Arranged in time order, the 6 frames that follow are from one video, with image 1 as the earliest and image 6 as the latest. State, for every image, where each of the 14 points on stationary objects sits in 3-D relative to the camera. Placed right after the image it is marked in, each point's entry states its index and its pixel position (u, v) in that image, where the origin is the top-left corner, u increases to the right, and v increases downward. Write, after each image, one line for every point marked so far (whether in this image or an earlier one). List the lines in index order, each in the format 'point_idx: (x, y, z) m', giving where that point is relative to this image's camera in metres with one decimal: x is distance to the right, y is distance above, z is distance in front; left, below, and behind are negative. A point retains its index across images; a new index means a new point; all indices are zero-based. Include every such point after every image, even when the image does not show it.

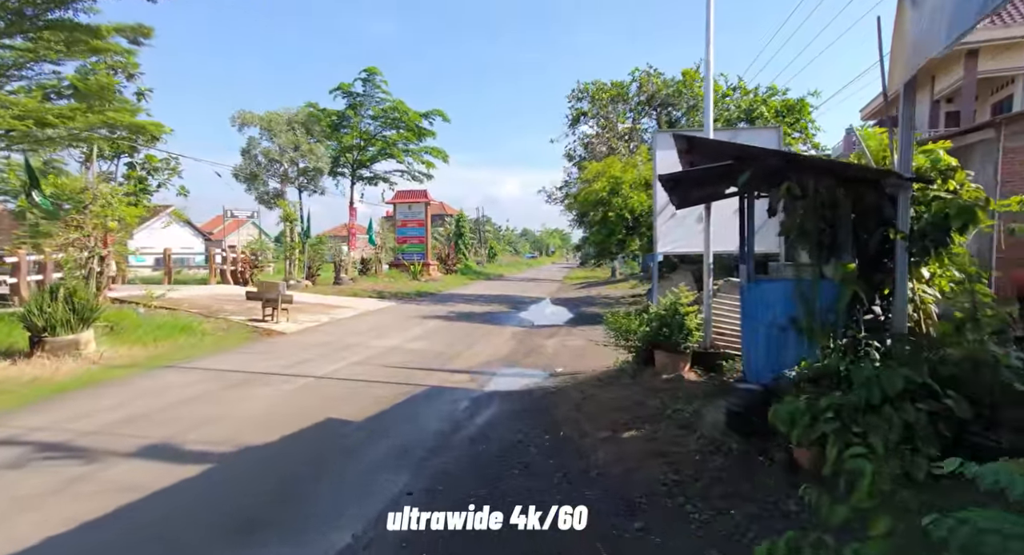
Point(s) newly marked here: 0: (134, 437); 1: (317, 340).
0: (-3.3, -1.4, +5.0) m
1: (-3.7, -1.2, +10.9) m
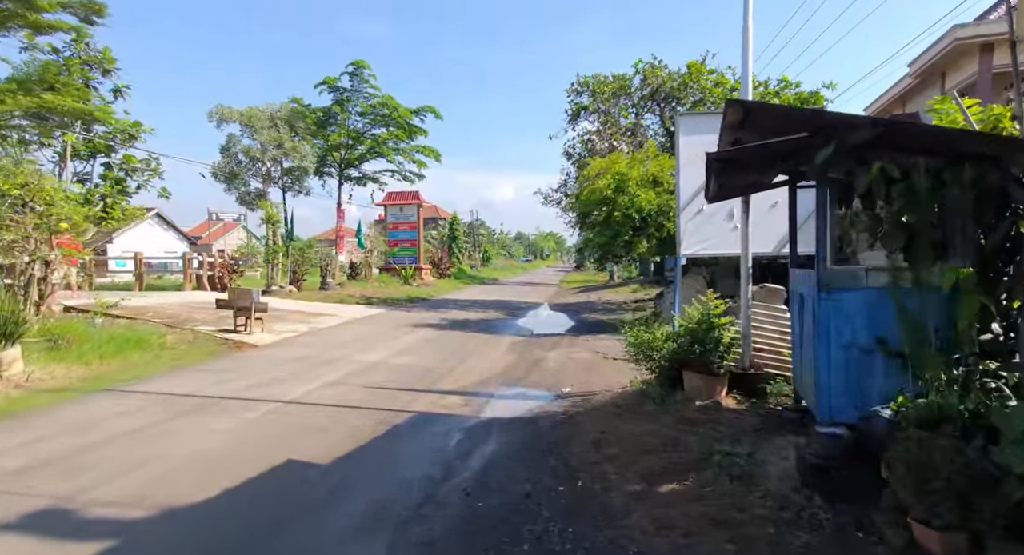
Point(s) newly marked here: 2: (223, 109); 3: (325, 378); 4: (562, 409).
0: (-3.3, -1.5, +3.9) m
1: (-3.7, -1.3, +9.7) m
2: (-9.3, +5.5, +18.3) m
3: (-2.5, -1.4, +7.8) m
4: (+0.6, -1.5, +6.6) m
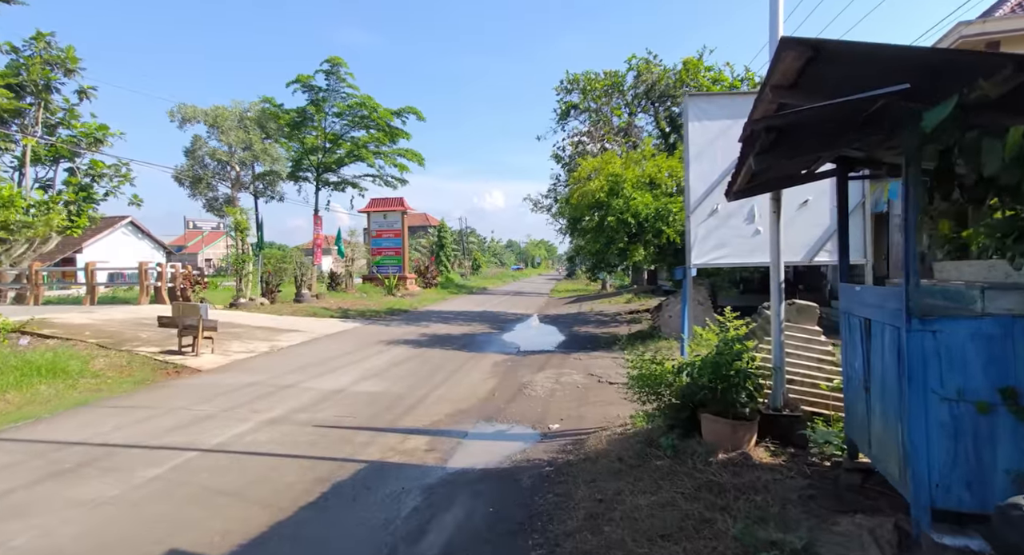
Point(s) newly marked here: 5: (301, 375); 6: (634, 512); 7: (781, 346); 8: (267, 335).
0: (-3.5, -1.6, +2.6) m
1: (-4.0, -1.5, +8.4) m
2: (-9.8, +5.1, +17.1) m
3: (-2.8, -1.5, +6.5) m
4: (+0.3, -1.7, +5.3) m
5: (-3.3, -1.5, +8.8) m
6: (+0.8, -1.5, +3.6) m
7: (+2.2, -0.6, +4.6) m
8: (-5.5, -1.3, +12.7) m
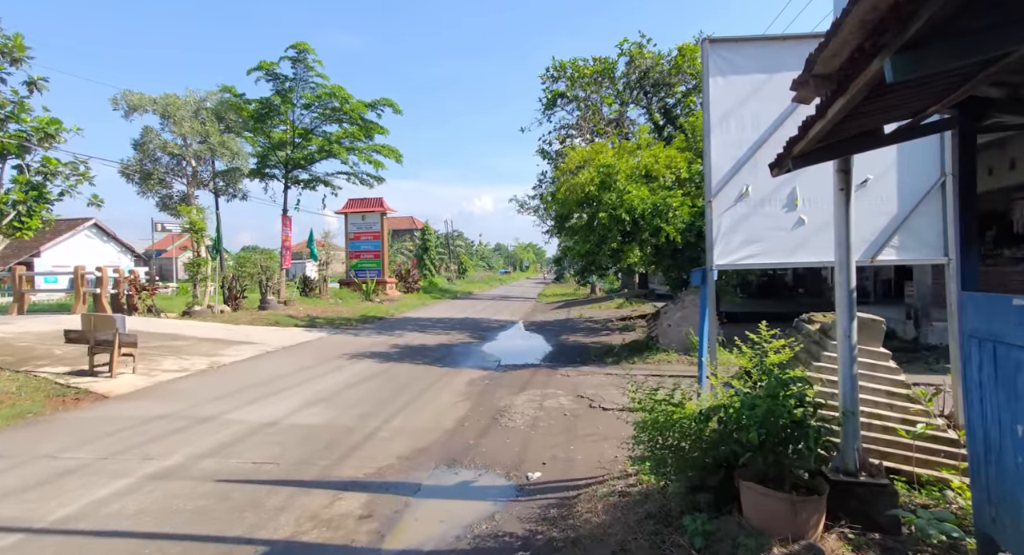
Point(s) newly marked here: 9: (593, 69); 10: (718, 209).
0: (-3.7, -1.6, +1.0) m
1: (-4.3, -1.6, +6.9) m
2: (-10.3, +5.0, +15.4) m
3: (-3.1, -1.6, +5.0) m
4: (+0.1, -1.7, +3.9) m
5: (-3.6, -1.6, +7.3) m
6: (+0.6, -1.5, +2.2) m
7: (+1.9, -0.6, +3.2) m
8: (-5.9, -1.4, +11.1) m
9: (+2.2, +5.8, +15.8) m
10: (+1.7, +0.6, +4.8) m
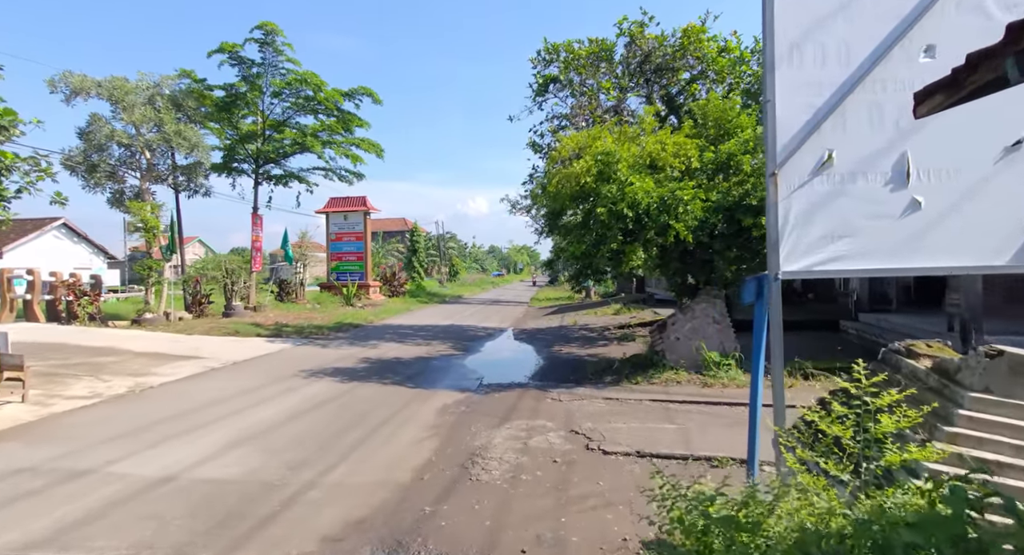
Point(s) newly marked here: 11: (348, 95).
0: (-3.9, -1.7, -0.5) m
1: (-4.6, -1.7, +5.3) m
2: (-10.6, +4.9, +13.8) m
3: (-3.3, -1.7, +3.4) m
4: (-0.1, -1.8, +2.3) m
5: (-3.8, -1.7, +5.7) m
6: (+0.4, -1.6, +0.7) m
7: (+1.7, -0.7, +1.7) m
8: (-6.1, -1.5, +9.5) m
9: (+1.9, +5.7, +14.3) m
10: (+1.5, +0.5, +3.3) m
11: (-5.4, +6.0, +18.8) m
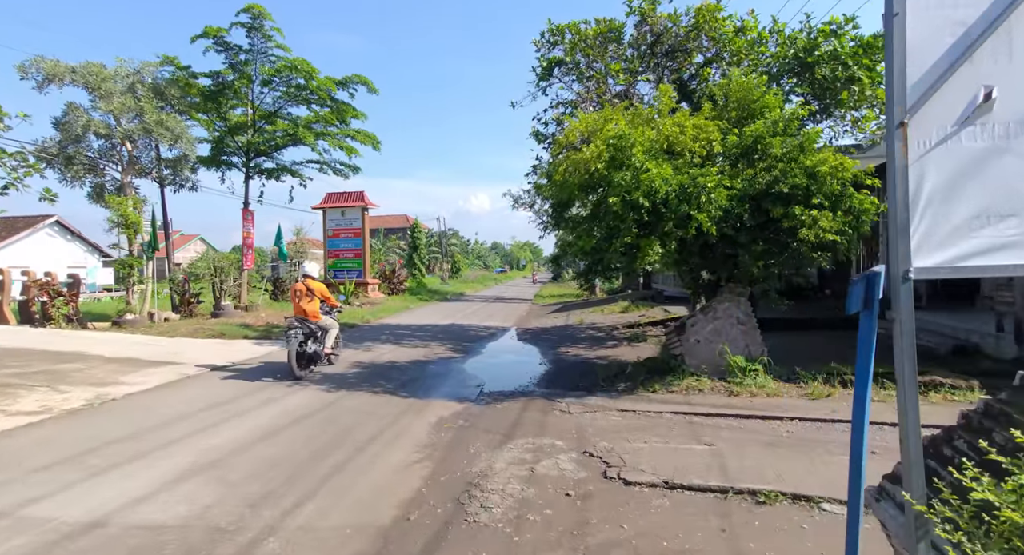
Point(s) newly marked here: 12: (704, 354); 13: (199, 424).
0: (-3.9, -1.7, -1.4) m
1: (-4.5, -1.7, +4.4) m
2: (-10.5, +4.9, +13.0) m
3: (-3.3, -1.7, +2.5) m
4: (-0.1, -1.8, +1.5) m
5: (-3.8, -1.7, +4.8) m
6: (+0.4, -1.6, -0.2) m
7: (+1.8, -0.7, +0.8) m
8: (-6.1, -1.5, +8.7) m
9: (+2.0, +5.7, +13.3) m
10: (+1.5, +0.5, +2.4) m
11: (-5.3, +6.1, +17.9) m
12: (+2.9, -1.2, +8.7) m
13: (-3.6, -1.7, +6.6) m
